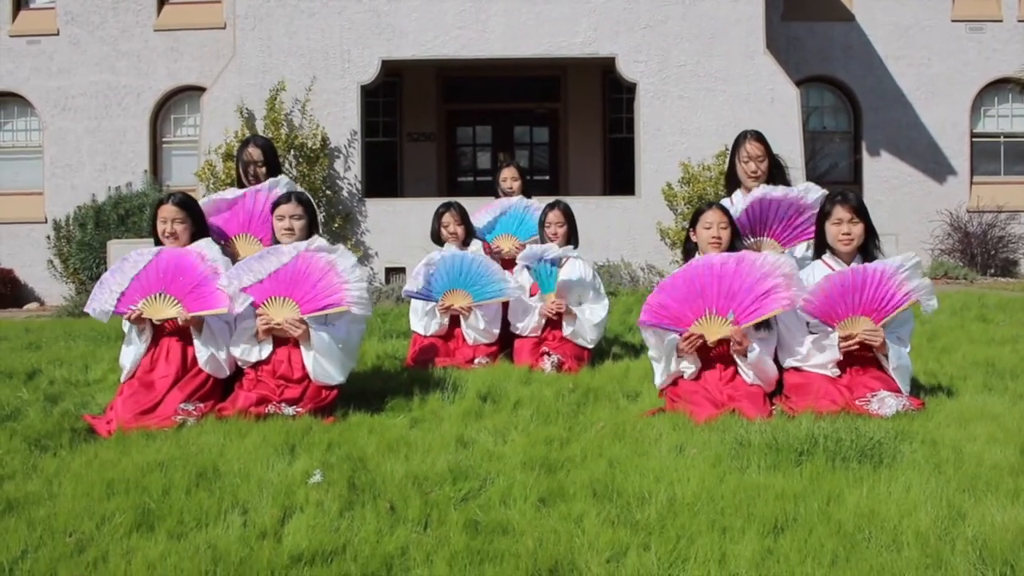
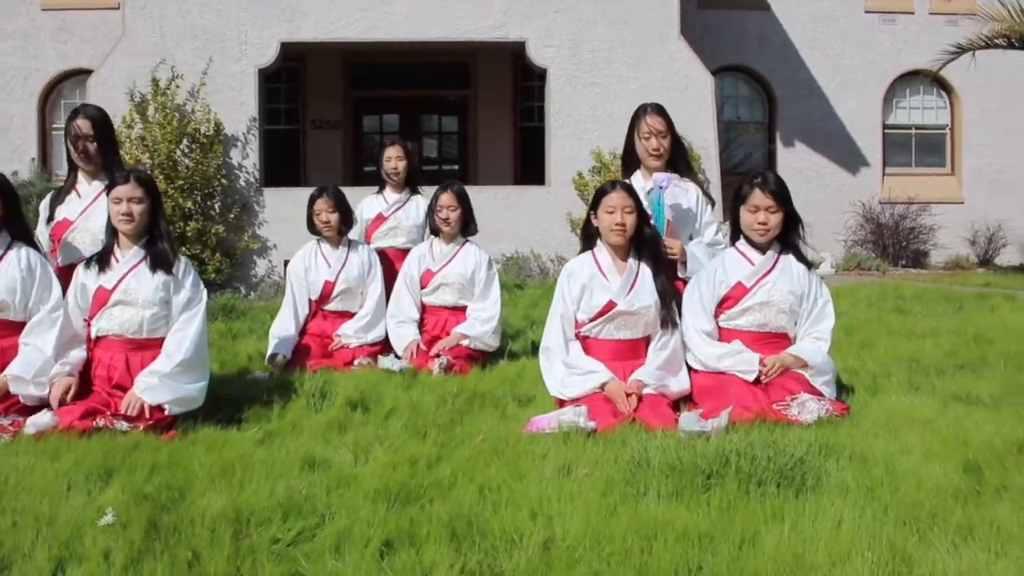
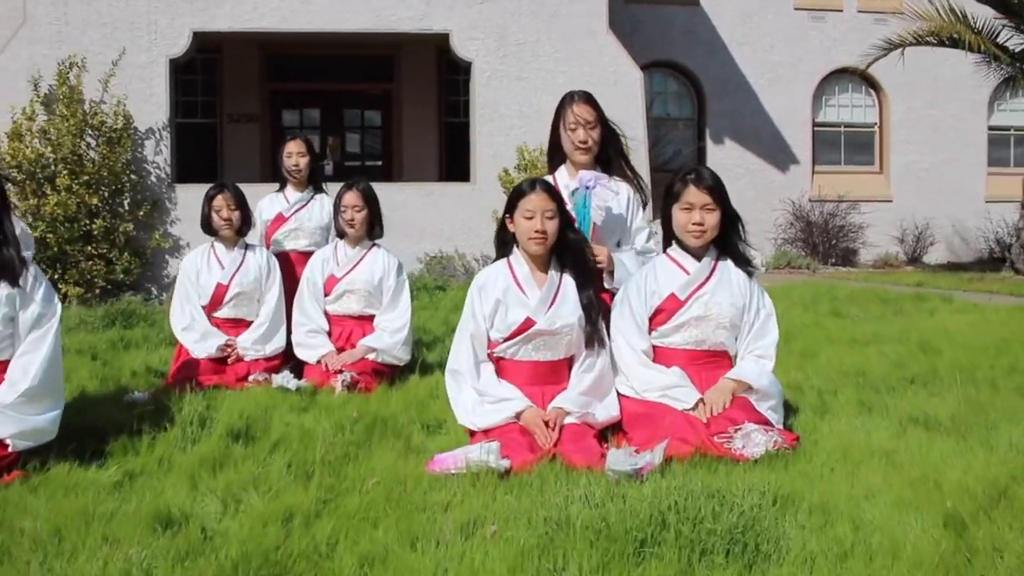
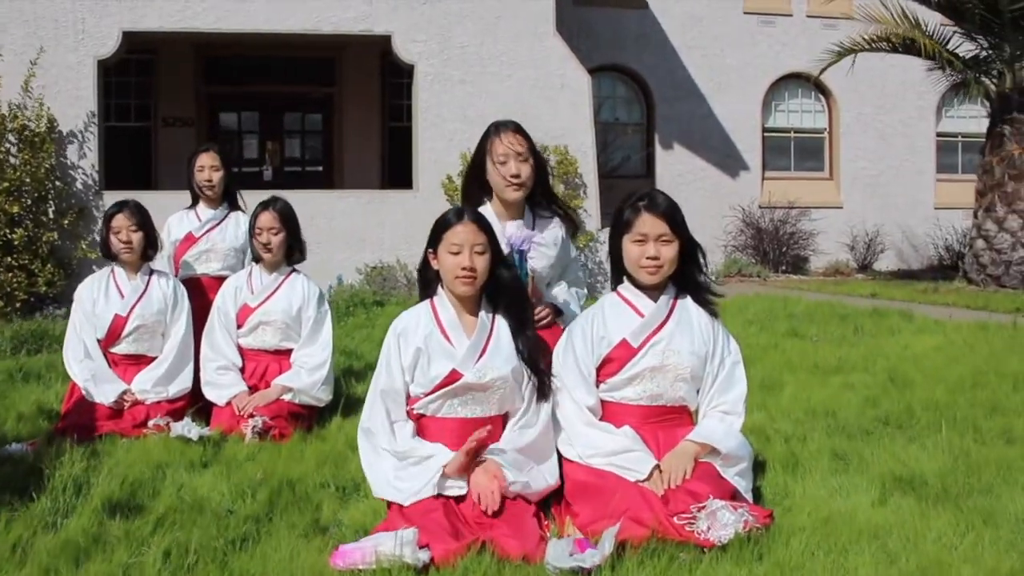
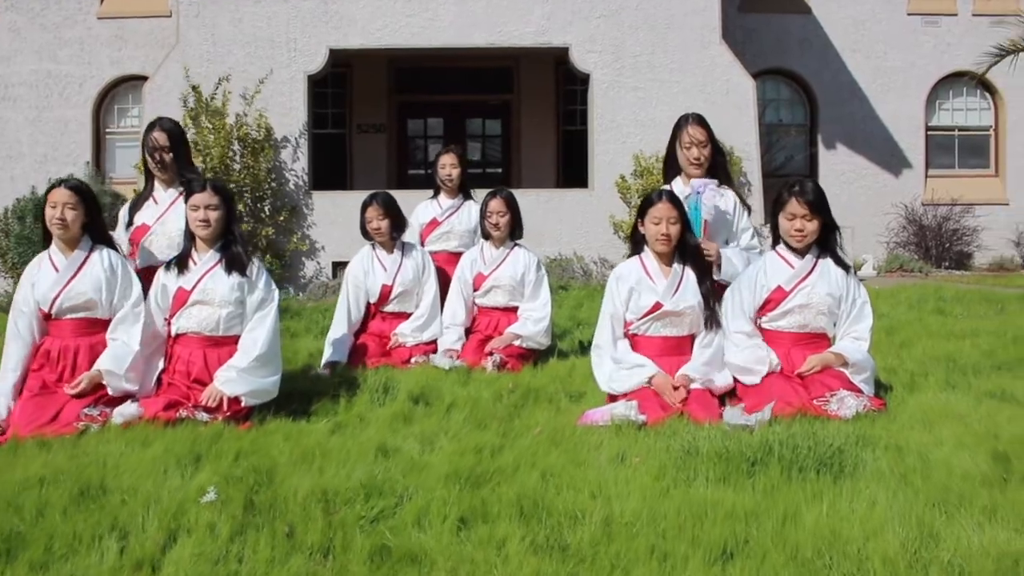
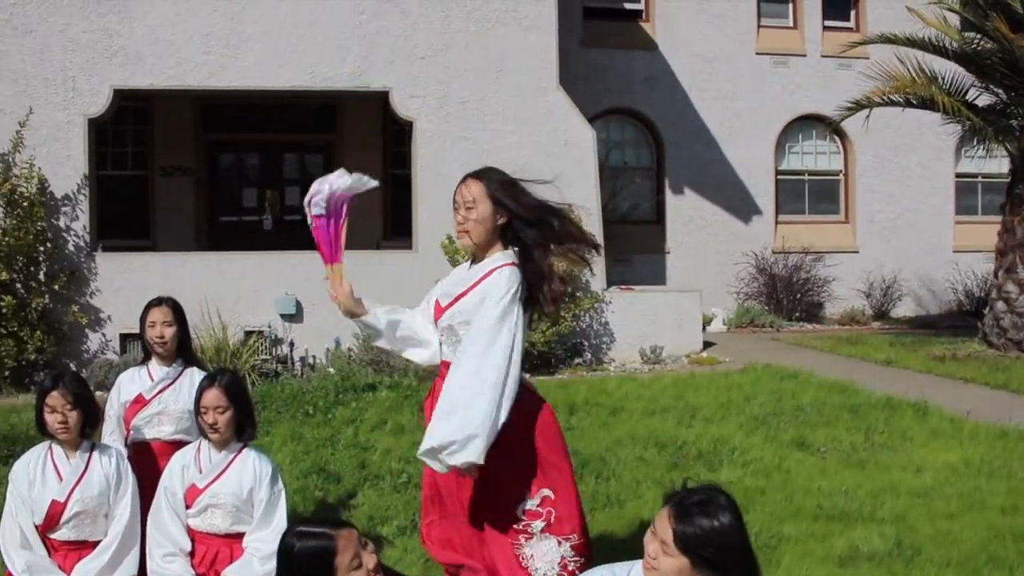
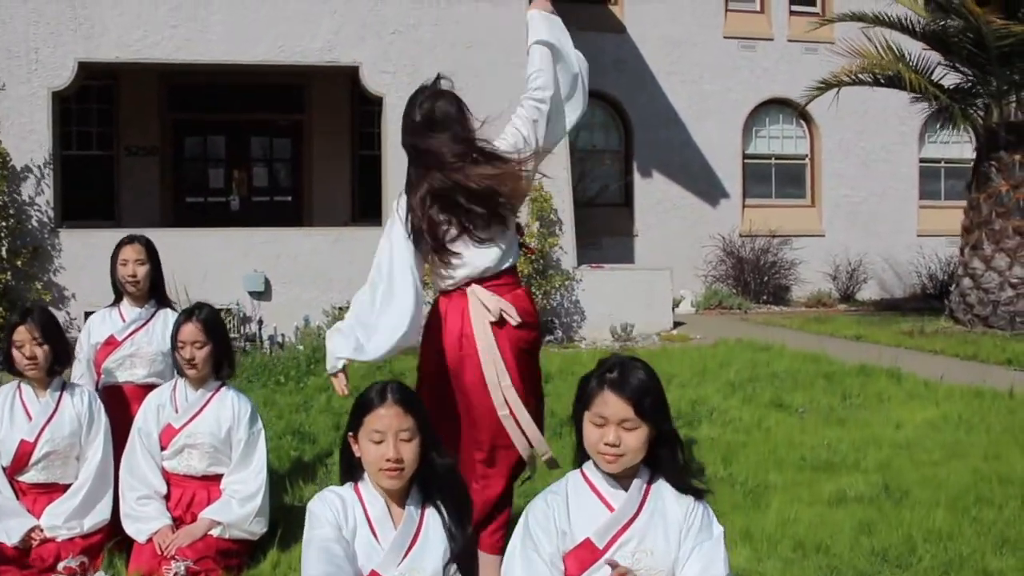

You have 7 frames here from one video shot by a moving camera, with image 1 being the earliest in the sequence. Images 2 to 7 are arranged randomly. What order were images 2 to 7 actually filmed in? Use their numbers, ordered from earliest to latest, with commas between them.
5, 2, 3, 4, 7, 6
